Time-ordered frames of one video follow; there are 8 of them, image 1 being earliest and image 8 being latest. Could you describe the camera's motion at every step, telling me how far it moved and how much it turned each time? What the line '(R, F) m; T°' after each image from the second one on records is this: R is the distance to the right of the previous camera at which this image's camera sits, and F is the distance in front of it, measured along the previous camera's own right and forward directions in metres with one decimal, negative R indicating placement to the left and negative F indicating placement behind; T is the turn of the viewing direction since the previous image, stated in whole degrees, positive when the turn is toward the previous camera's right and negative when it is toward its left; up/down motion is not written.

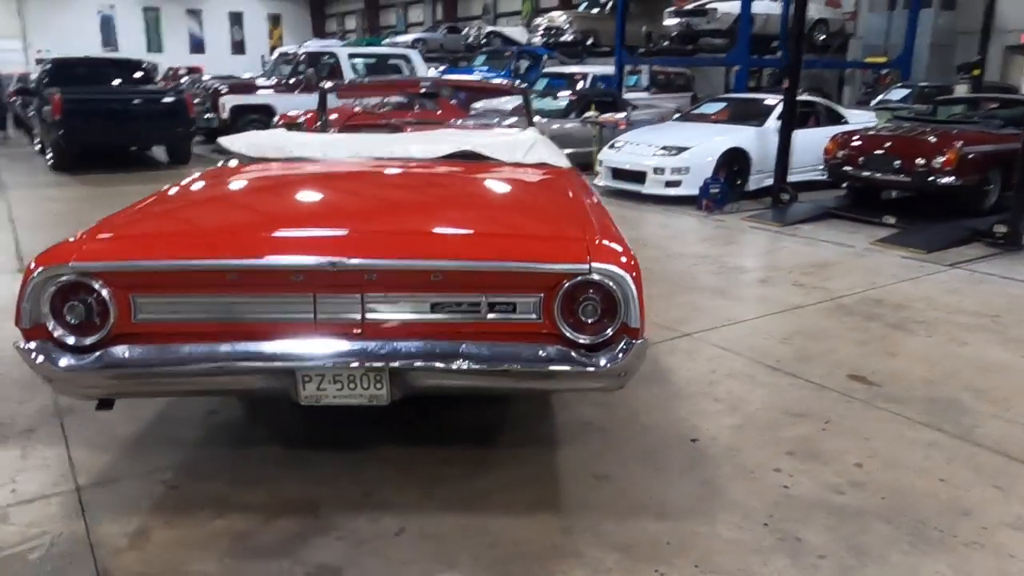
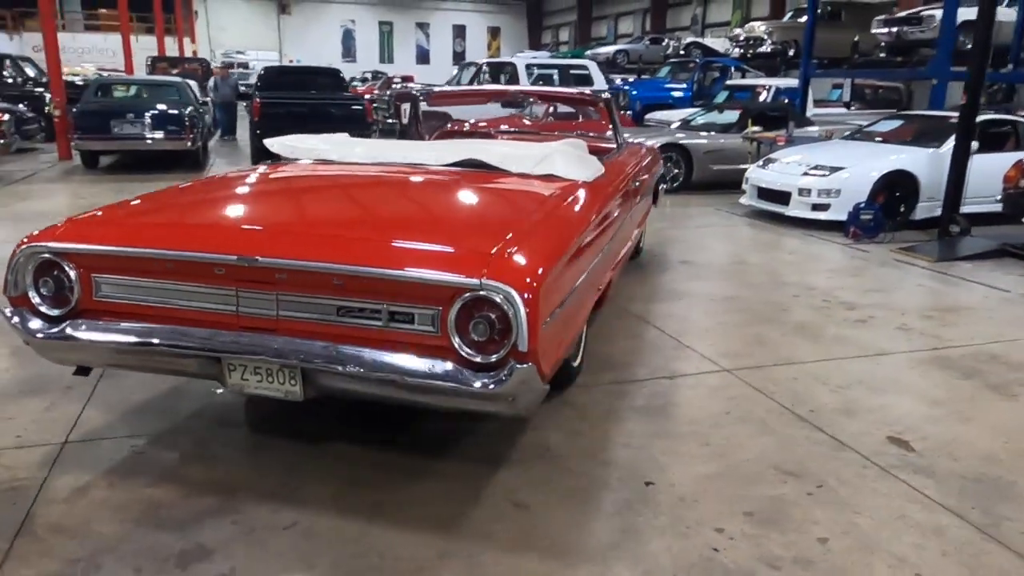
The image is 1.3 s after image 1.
(+1.0, +0.2) m; -15°
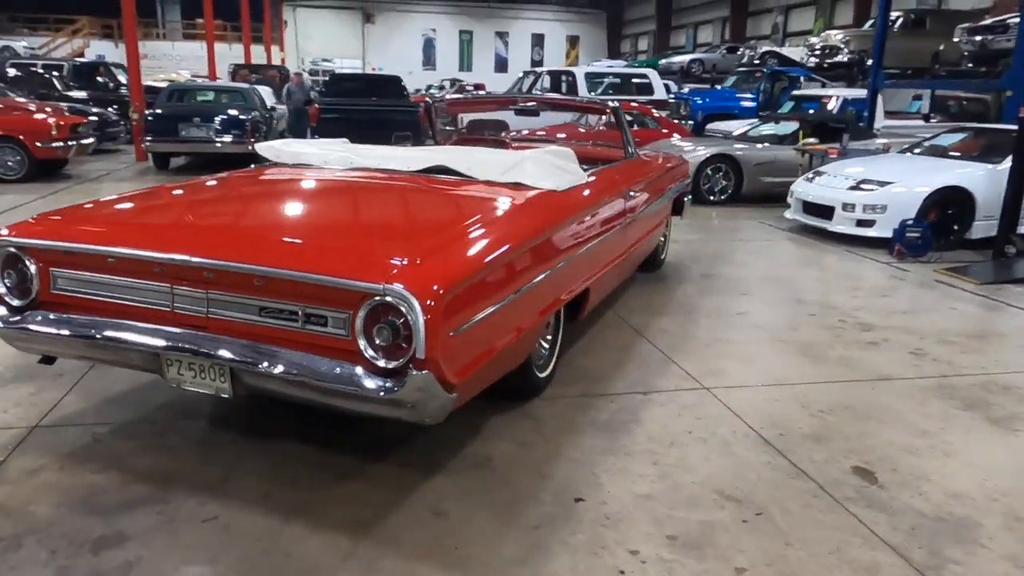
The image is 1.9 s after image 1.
(+0.5, 0.0) m; -6°
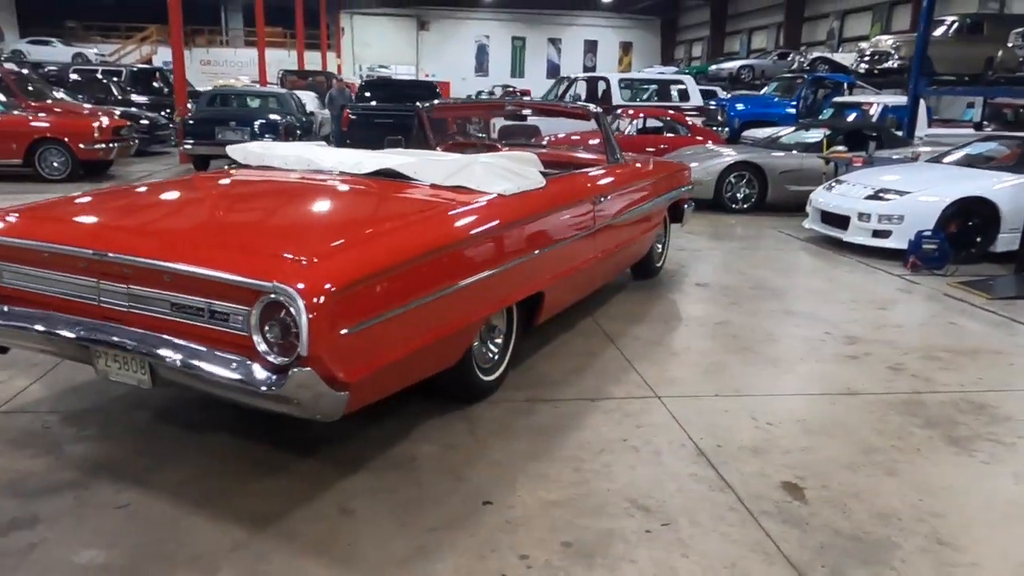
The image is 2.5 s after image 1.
(+0.5, 0.0) m; -4°
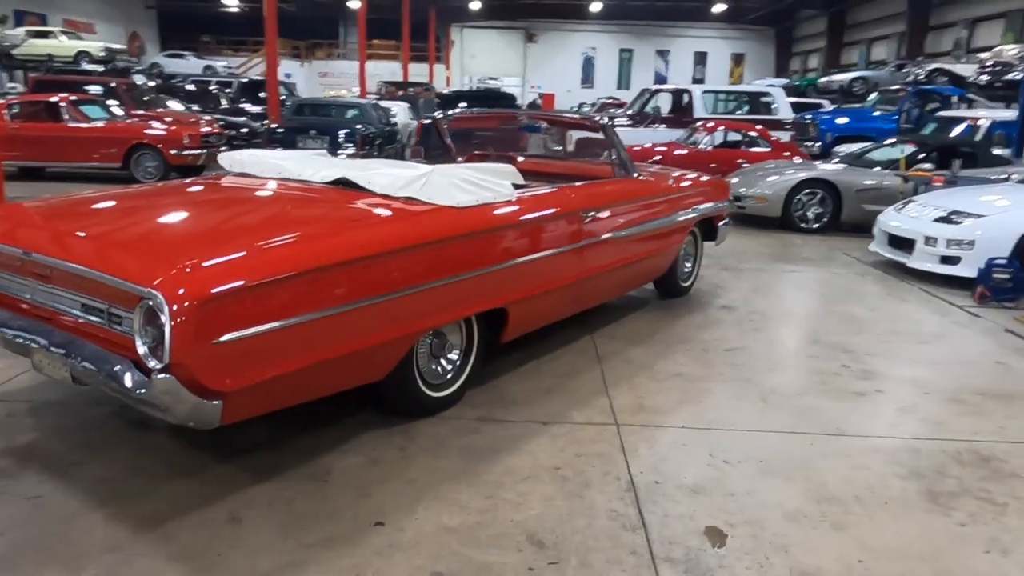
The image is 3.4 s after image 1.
(+0.7, +0.2) m; -8°
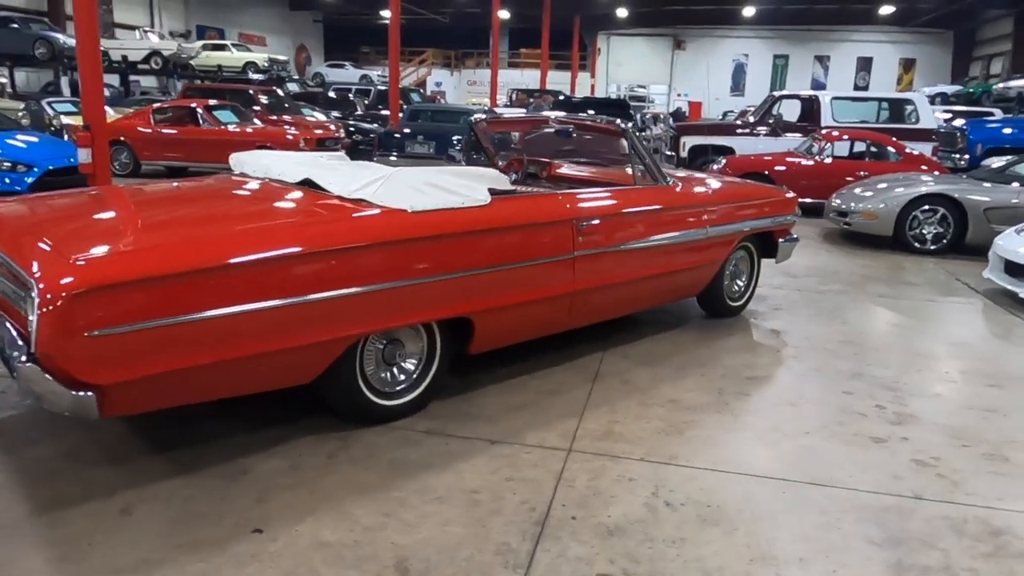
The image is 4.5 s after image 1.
(+0.9, +0.3) m; -11°
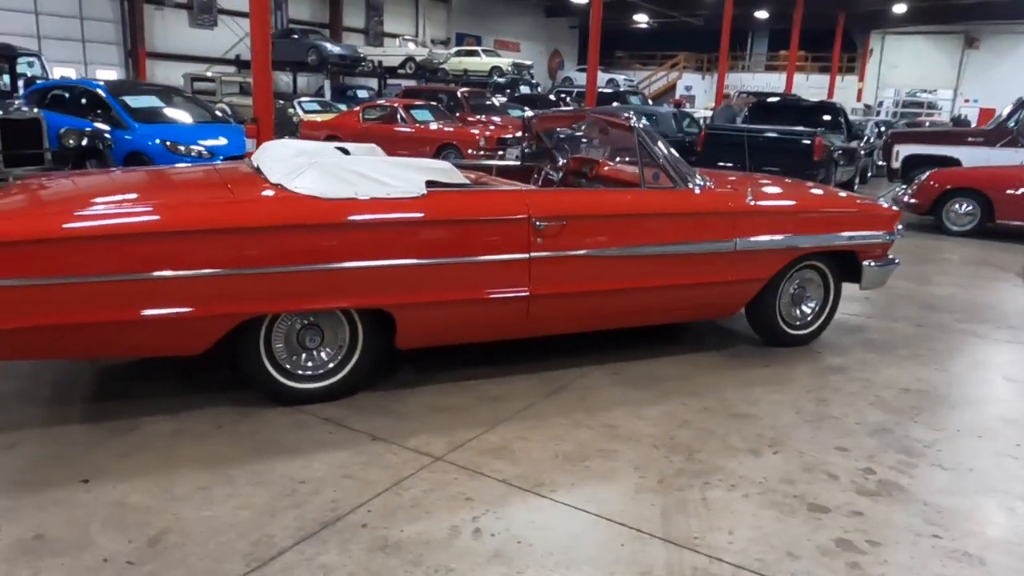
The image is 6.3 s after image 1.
(+1.5, +0.5) m; -19°
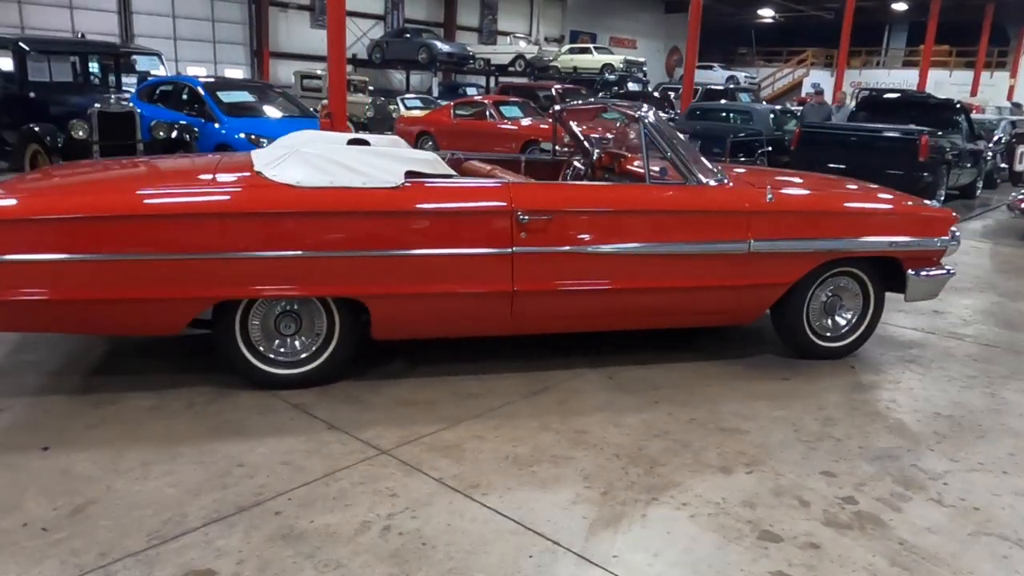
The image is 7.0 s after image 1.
(+0.7, +0.2) m; -9°
